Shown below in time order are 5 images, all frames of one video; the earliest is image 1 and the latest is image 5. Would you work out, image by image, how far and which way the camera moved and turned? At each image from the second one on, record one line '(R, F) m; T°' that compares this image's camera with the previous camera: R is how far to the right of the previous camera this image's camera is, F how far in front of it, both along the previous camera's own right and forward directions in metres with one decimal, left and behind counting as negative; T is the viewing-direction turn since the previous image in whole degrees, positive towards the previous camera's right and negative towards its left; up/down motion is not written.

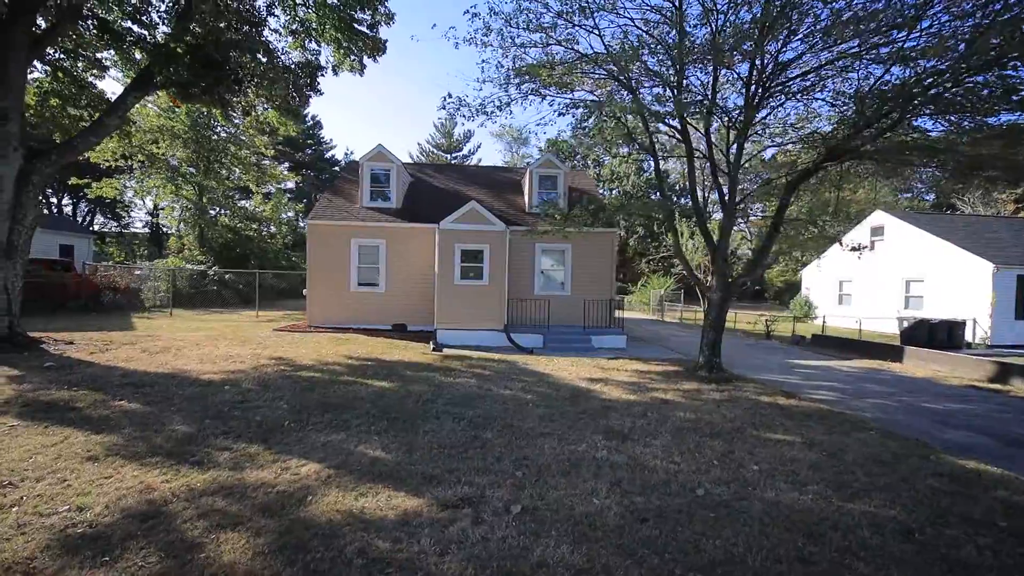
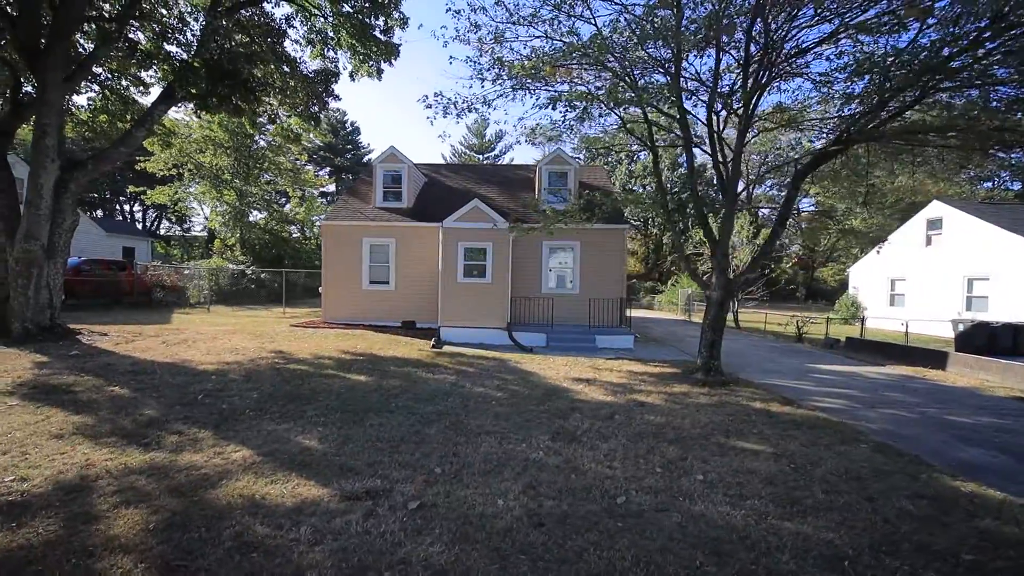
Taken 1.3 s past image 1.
(+1.2, +0.1) m; -6°
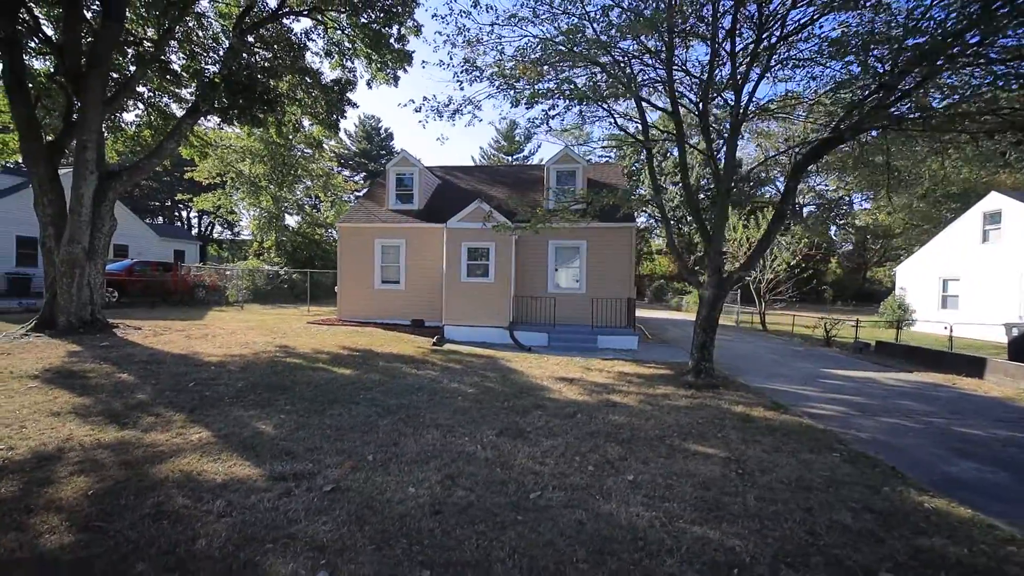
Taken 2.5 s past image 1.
(+1.1, 0.0) m; -5°
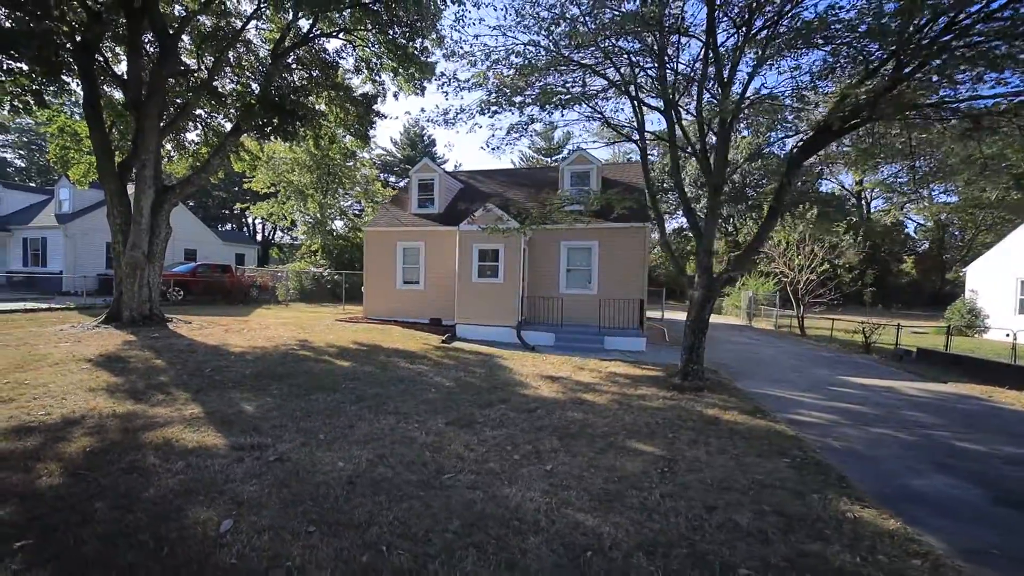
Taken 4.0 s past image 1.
(+1.3, -0.2) m; -7°
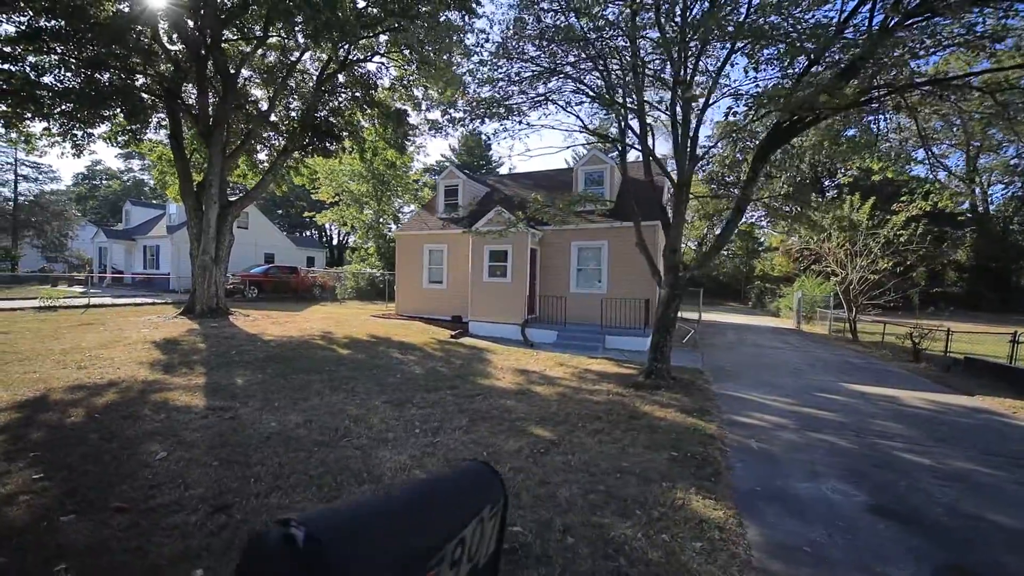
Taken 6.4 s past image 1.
(+2.1, -0.4) m; -10°
